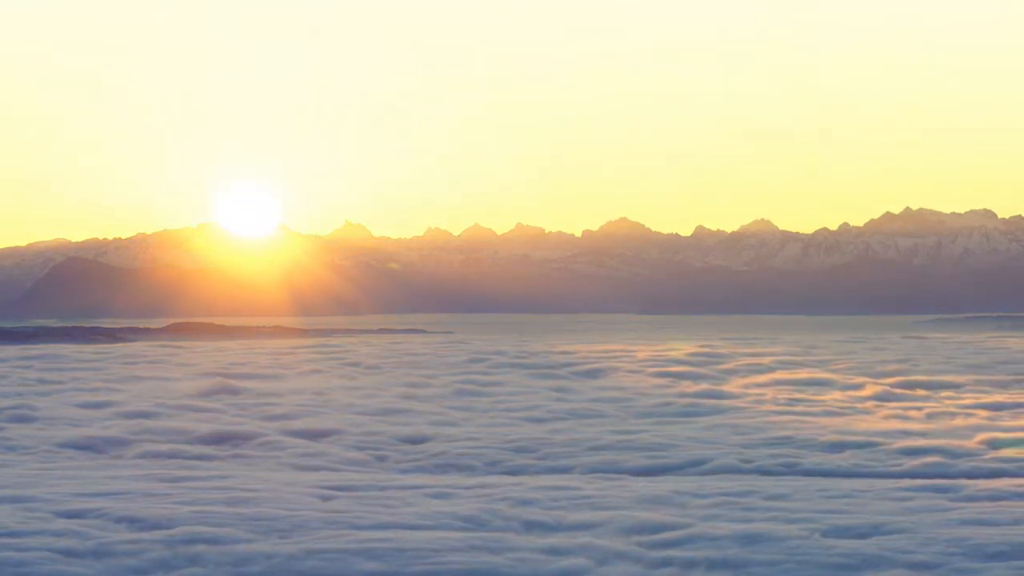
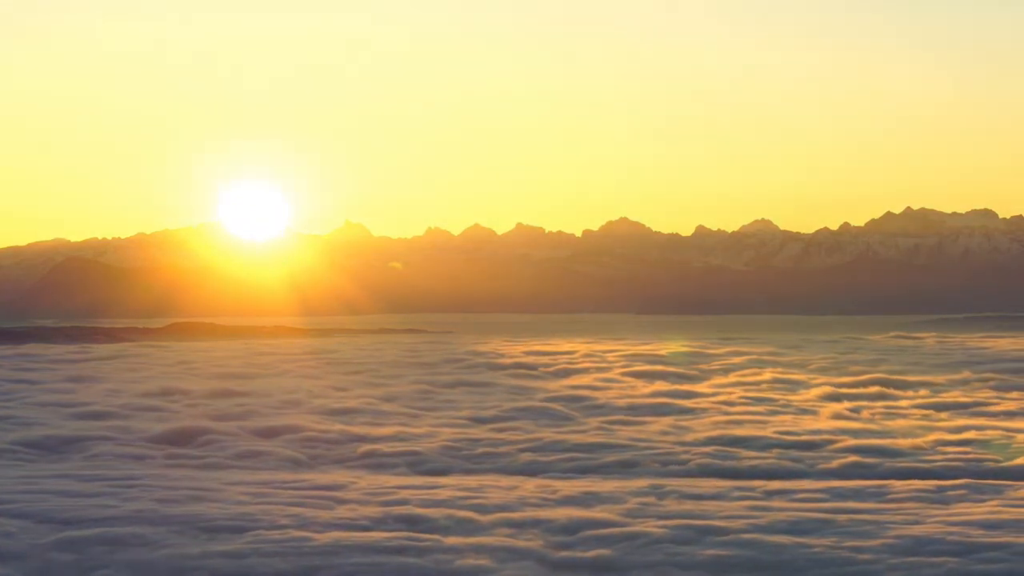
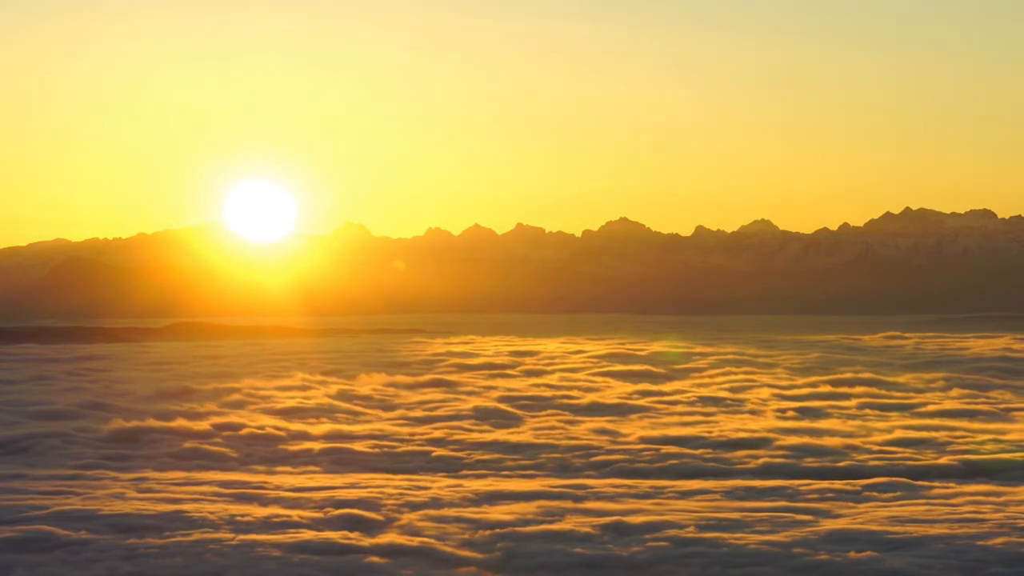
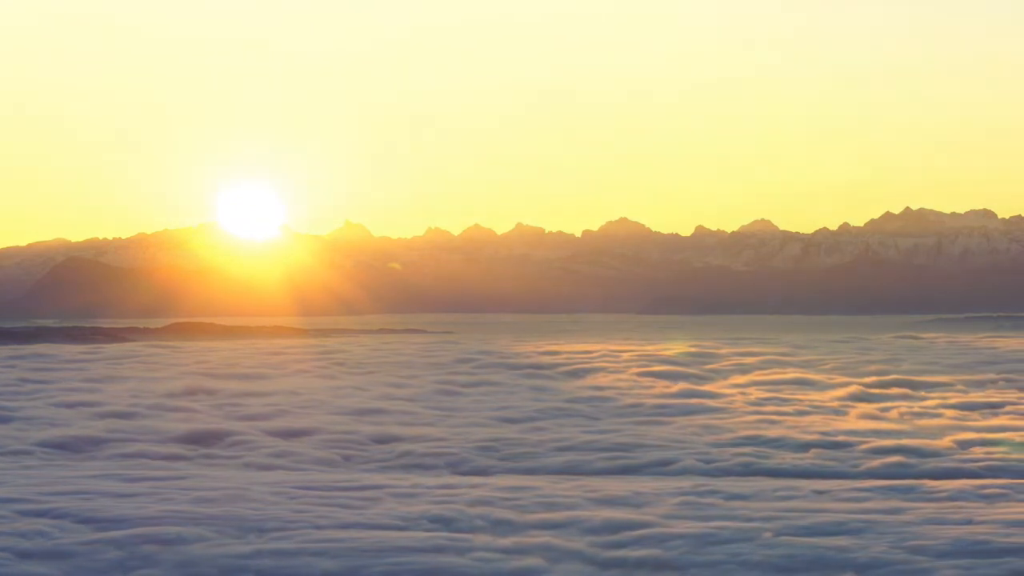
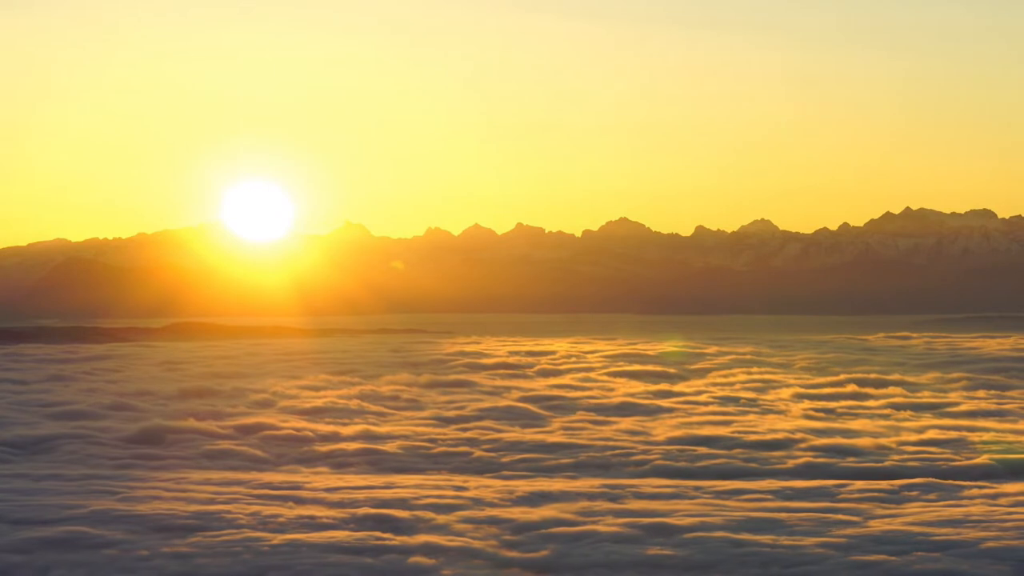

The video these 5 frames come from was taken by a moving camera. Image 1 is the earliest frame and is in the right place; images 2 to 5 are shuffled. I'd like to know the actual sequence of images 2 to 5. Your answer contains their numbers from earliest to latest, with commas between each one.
4, 2, 5, 3
